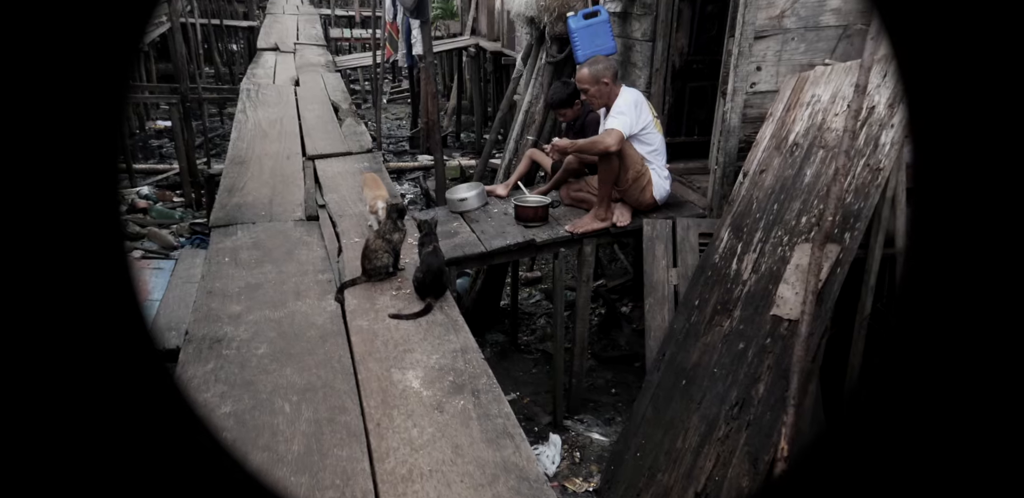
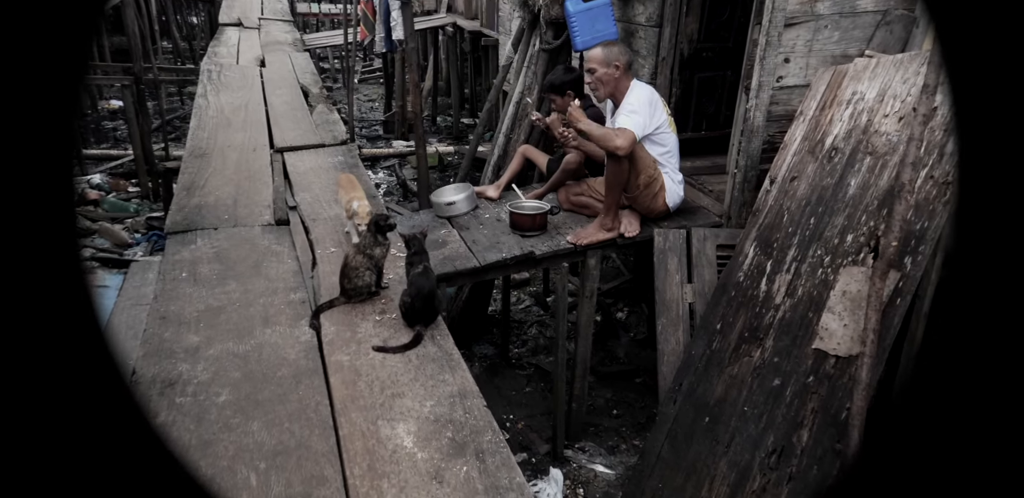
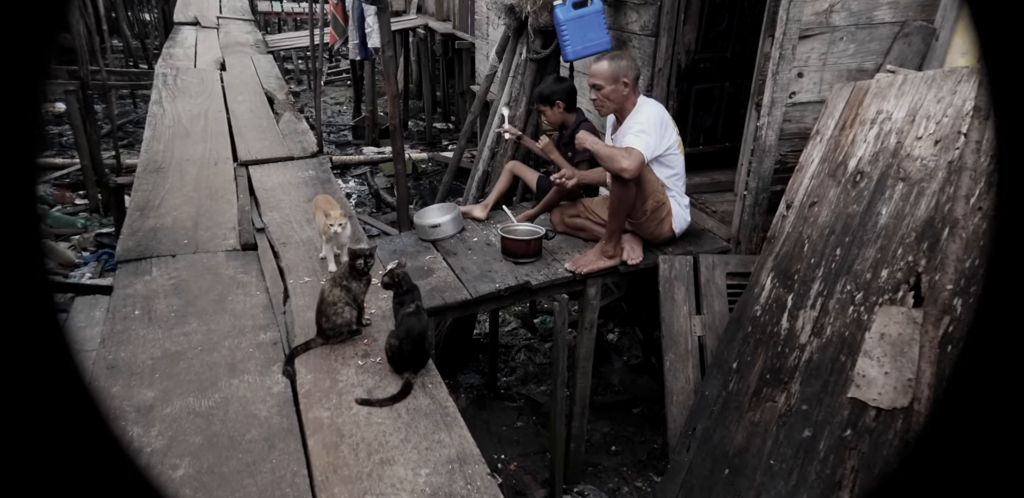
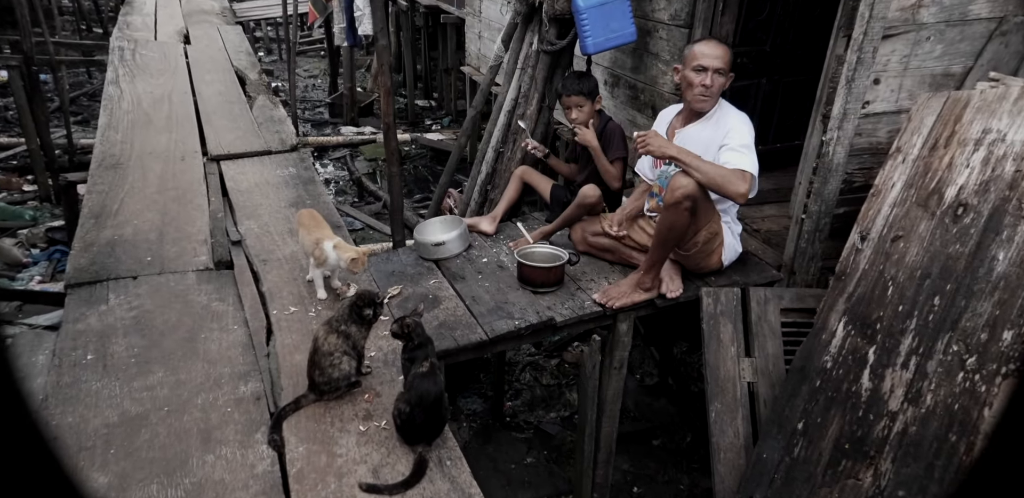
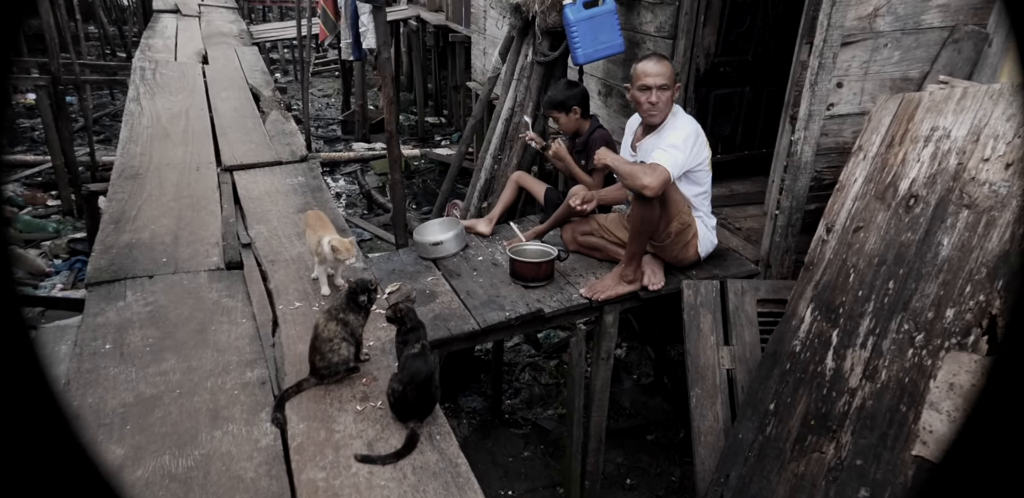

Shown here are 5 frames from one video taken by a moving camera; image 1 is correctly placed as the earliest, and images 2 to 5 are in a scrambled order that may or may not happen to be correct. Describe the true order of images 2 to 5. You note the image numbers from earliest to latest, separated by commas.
2, 3, 5, 4
